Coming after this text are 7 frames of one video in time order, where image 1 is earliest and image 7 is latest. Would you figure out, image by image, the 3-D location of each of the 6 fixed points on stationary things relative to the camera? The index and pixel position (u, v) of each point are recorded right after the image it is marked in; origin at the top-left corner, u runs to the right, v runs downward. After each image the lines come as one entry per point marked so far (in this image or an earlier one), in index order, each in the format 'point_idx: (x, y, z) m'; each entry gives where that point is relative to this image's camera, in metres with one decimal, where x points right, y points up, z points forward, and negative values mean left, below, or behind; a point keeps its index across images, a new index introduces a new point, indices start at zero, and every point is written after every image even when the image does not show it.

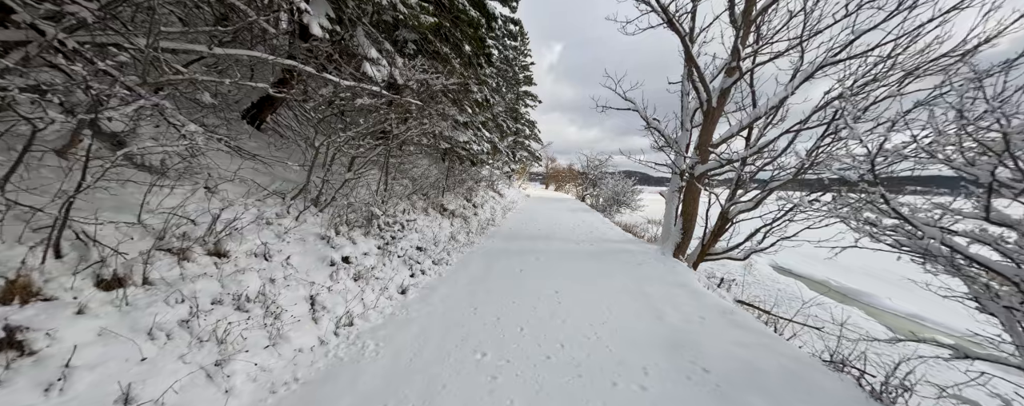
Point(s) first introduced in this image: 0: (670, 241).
0: (+4.6, -1.1, +8.5) m
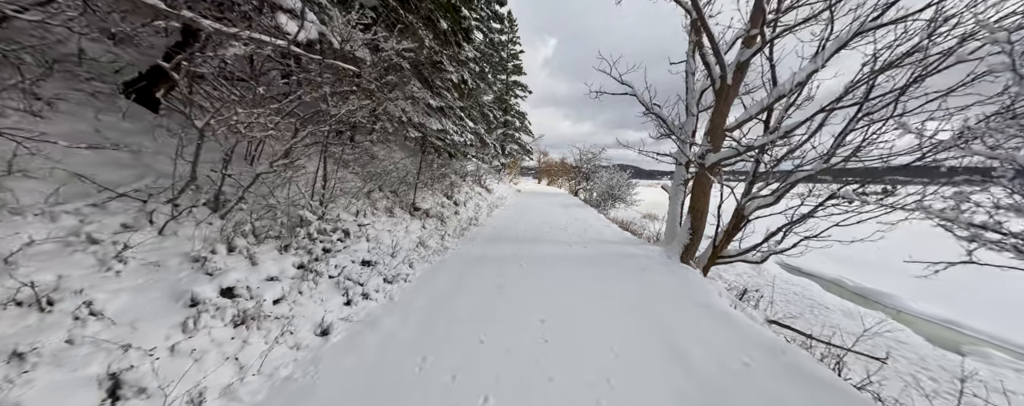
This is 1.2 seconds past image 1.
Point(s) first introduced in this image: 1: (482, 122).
0: (+4.2, -1.0, +7.4) m
1: (-1.9, +5.1, +17.9) m
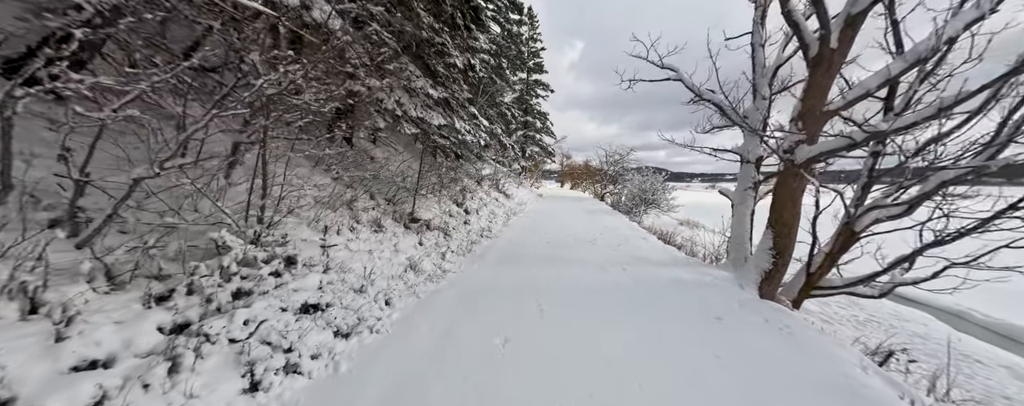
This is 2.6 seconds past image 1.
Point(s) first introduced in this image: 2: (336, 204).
0: (+4.5, -1.2, +5.5) m
1: (-0.8, +4.7, +16.5) m
2: (-3.1, 0.0, +5.1) m
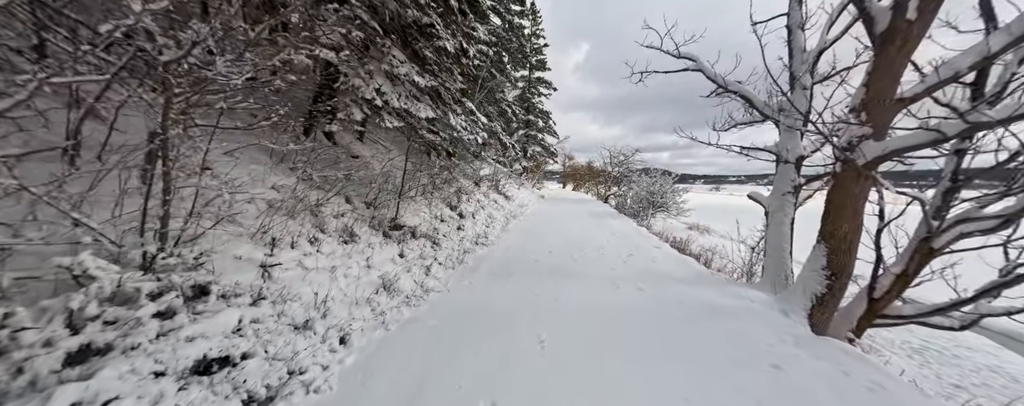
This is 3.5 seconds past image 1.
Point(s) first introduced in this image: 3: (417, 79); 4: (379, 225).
0: (+4.4, -1.3, +4.6) m
1: (-0.7, +4.6, +15.6) m
2: (-3.2, -0.1, +4.2) m
3: (-1.9, +2.5, +5.9) m
4: (-2.6, -0.4, +5.7) m
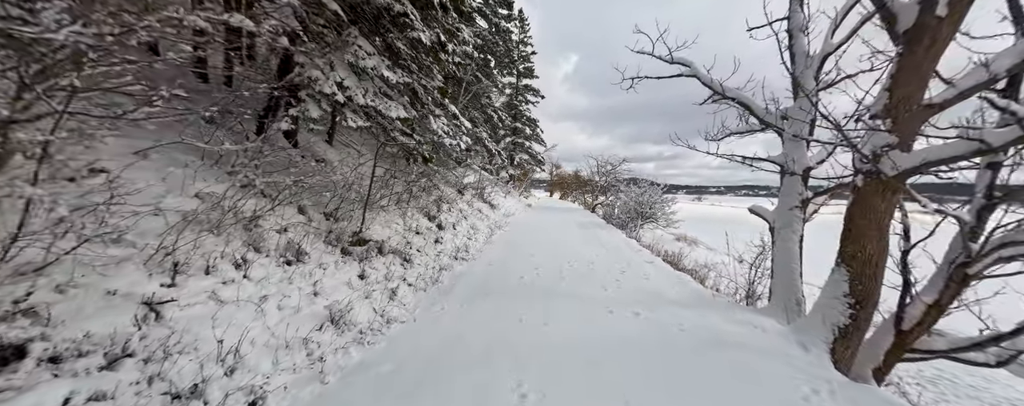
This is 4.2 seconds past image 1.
0: (+4.2, -1.6, +4.0) m
1: (-1.4, +4.1, +15.0) m
2: (-3.4, -0.2, +3.4) m
3: (-2.2, +2.3, +5.2) m
4: (-2.9, -0.6, +4.9) m
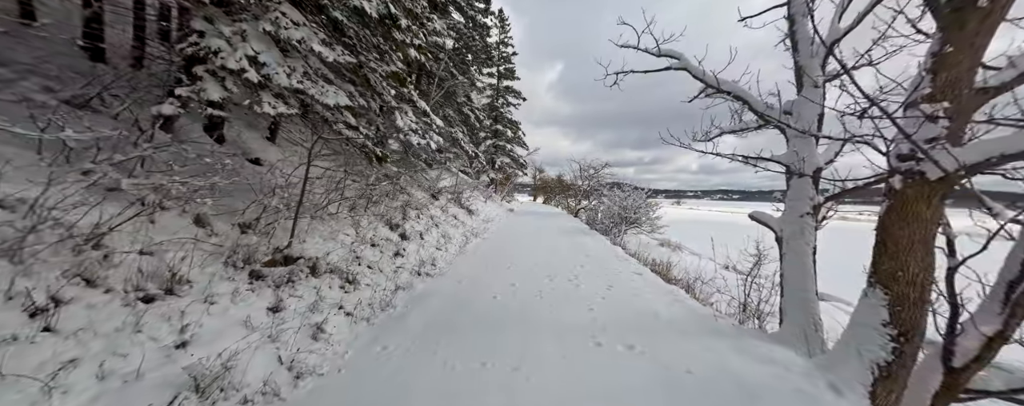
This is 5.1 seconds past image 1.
0: (+3.7, -1.7, +3.3) m
1: (-2.5, +3.8, +14.1) m
2: (-3.8, -0.3, +2.2) m
3: (-2.7, +2.2, +4.1) m
4: (-3.4, -0.7, +3.7) m
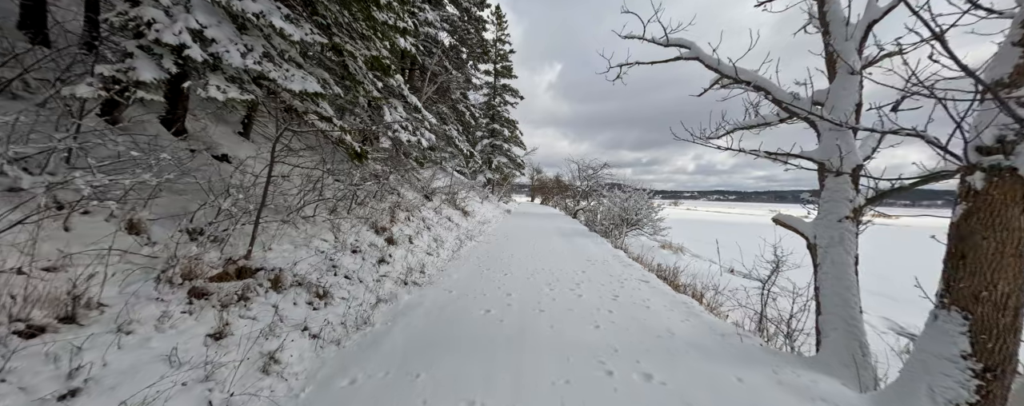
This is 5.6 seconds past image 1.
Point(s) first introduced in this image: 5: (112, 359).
0: (+3.7, -1.7, +2.7) m
1: (-2.6, +3.8, +13.5) m
2: (-3.9, -0.4, +1.6) m
3: (-2.8, +2.2, +3.5) m
4: (-3.5, -0.8, +3.1) m
5: (-3.0, -1.2, +2.2) m
